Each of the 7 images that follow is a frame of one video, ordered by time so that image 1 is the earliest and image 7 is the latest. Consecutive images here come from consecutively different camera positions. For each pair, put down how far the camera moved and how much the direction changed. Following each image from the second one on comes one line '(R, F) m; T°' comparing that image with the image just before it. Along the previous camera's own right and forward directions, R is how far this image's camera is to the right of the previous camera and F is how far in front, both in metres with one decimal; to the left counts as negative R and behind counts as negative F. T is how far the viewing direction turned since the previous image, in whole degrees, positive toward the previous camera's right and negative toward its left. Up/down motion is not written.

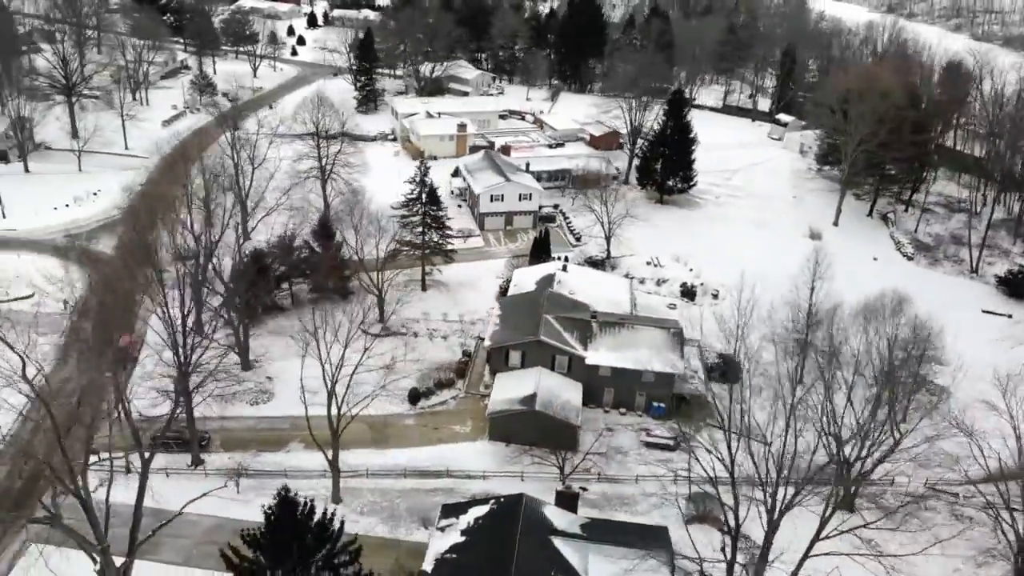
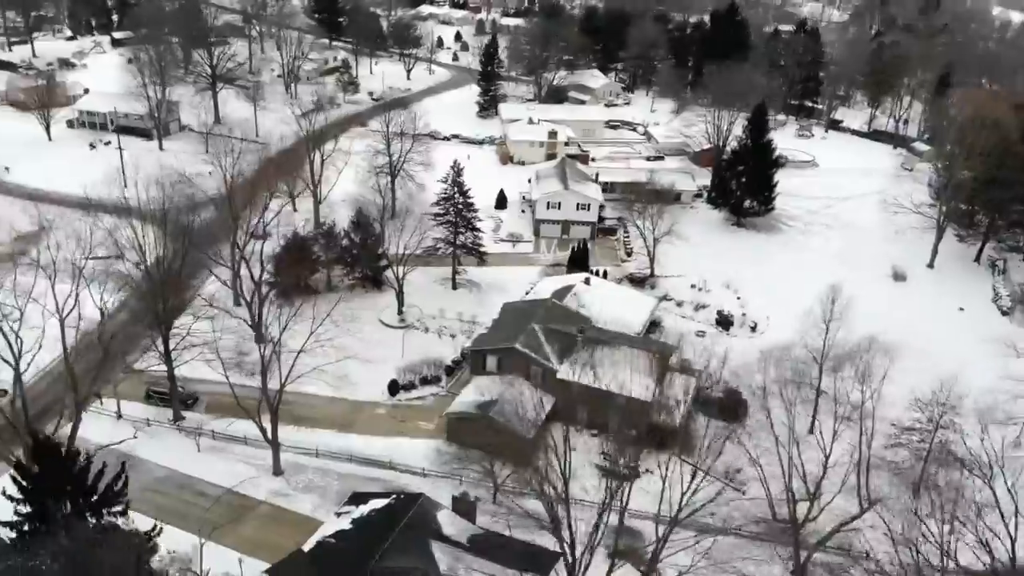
(+7.4, +1.2) m; -14°
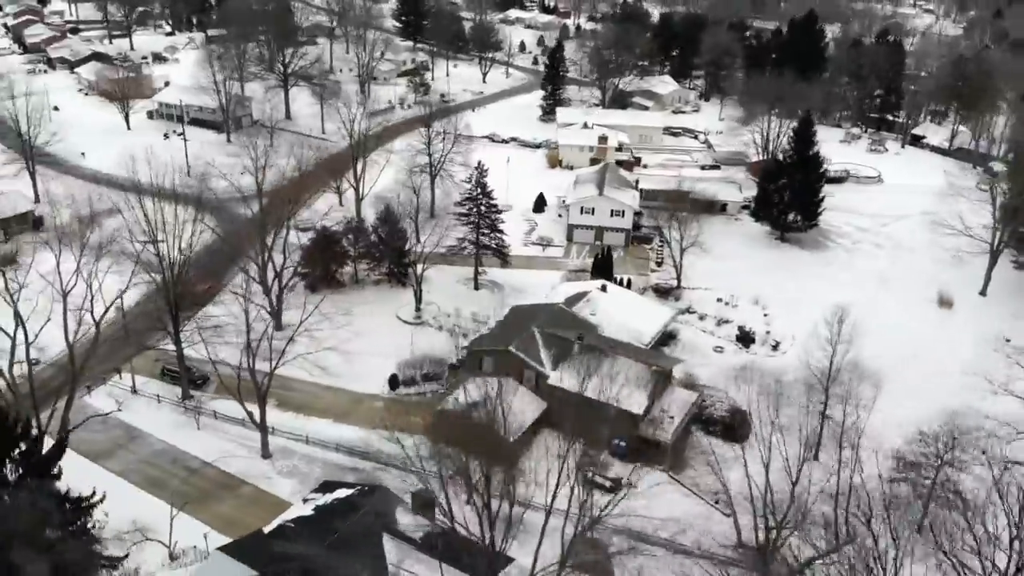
(+3.4, +0.3) m; -7°
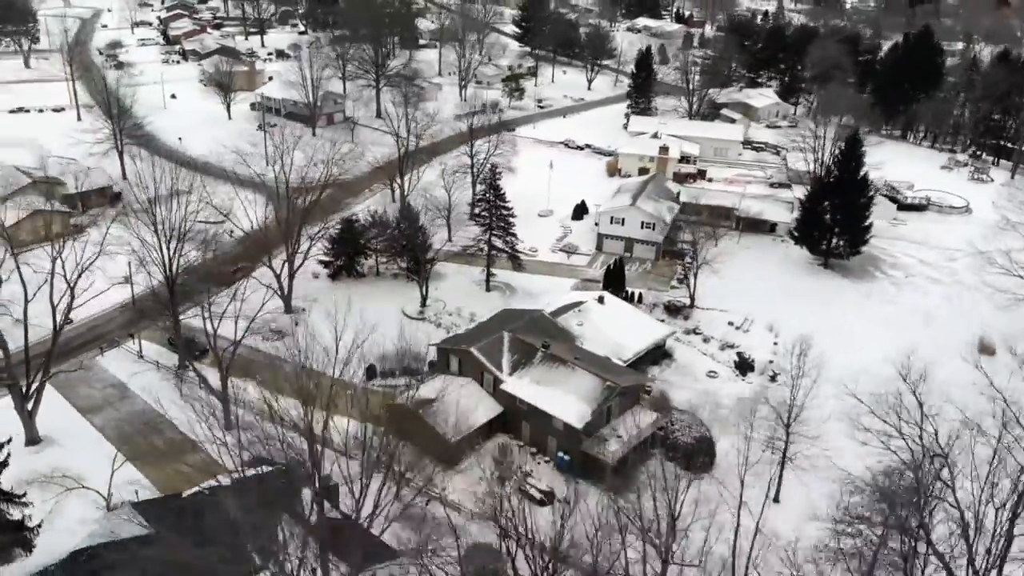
(+6.2, +0.8) m; -11°
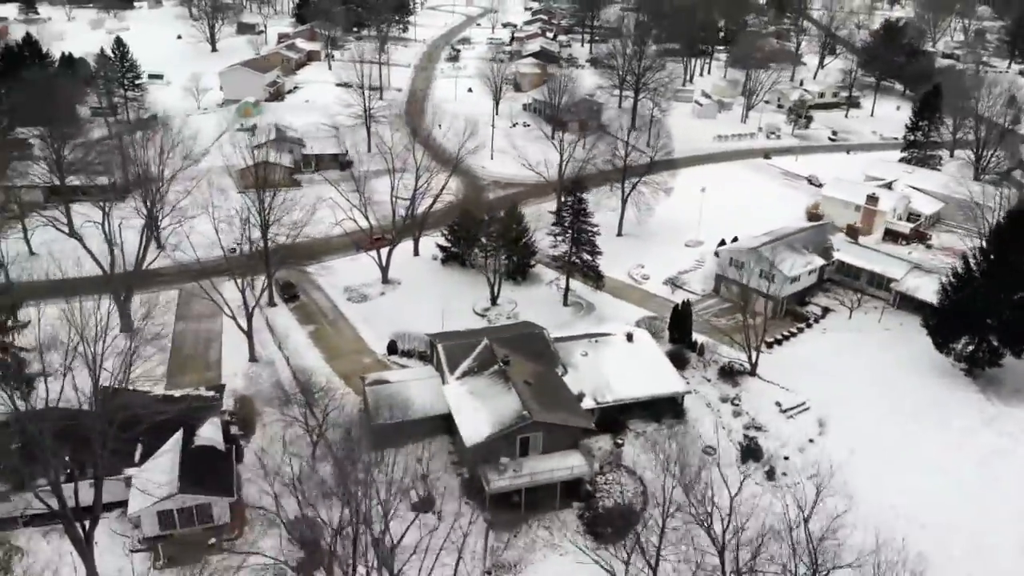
(+13.2, +4.2) m; -29°
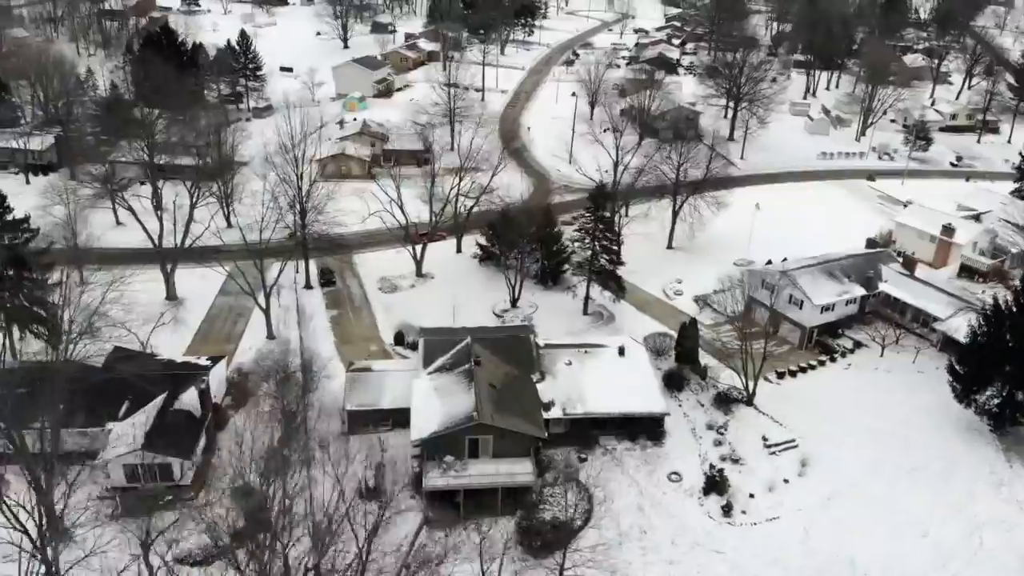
(+5.6, +0.8) m; -11°
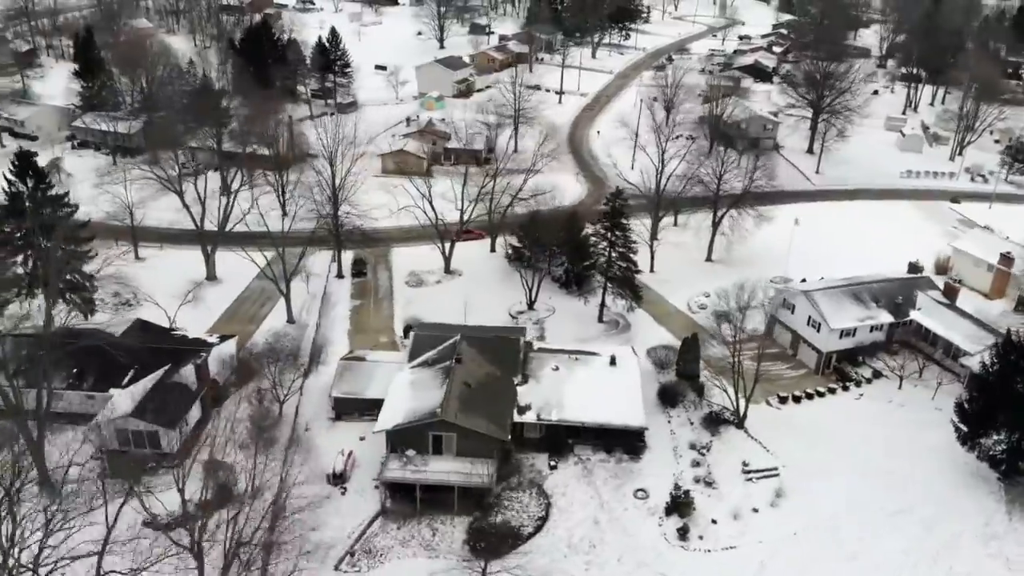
(+4.2, +0.5) m; -8°
